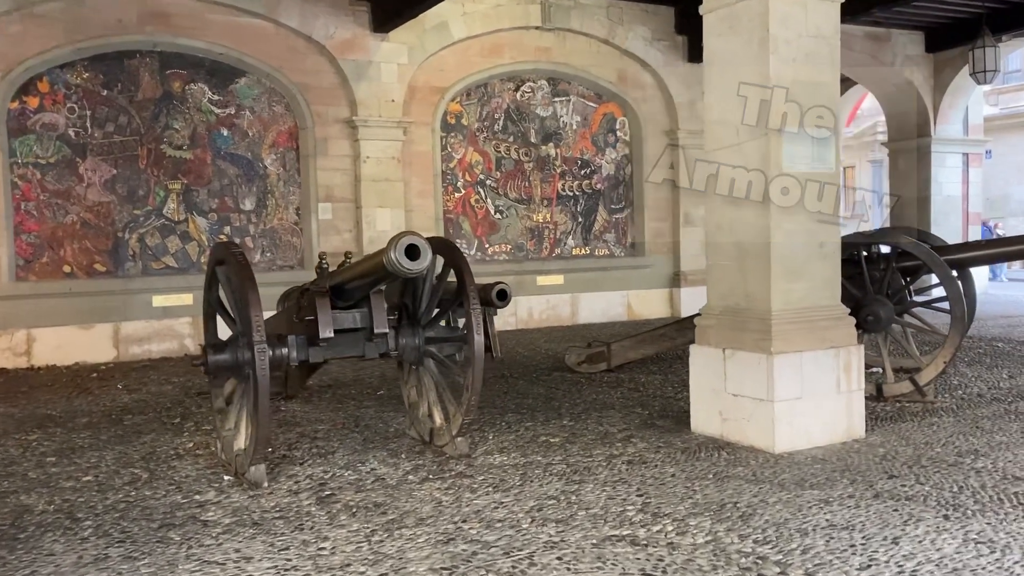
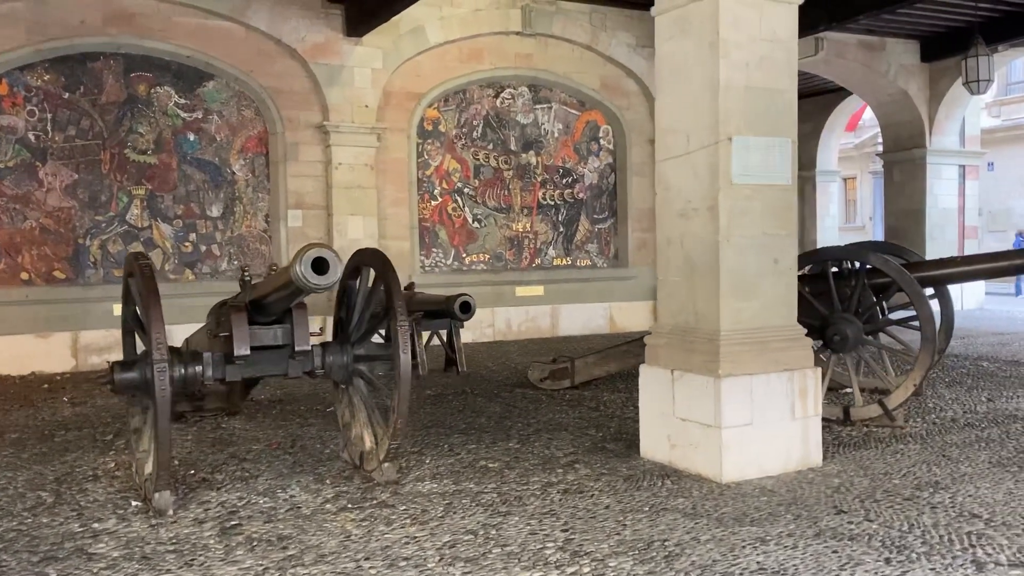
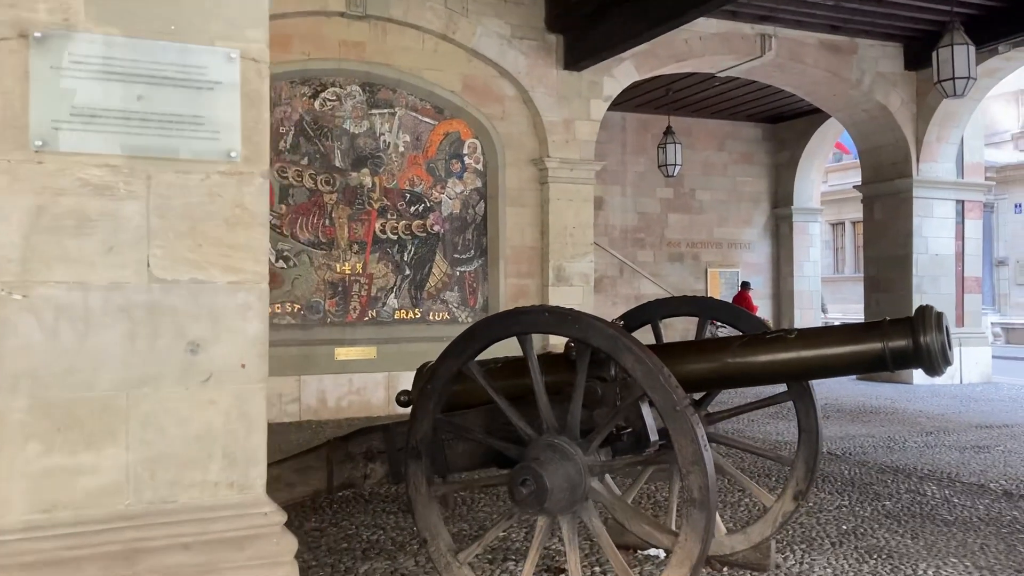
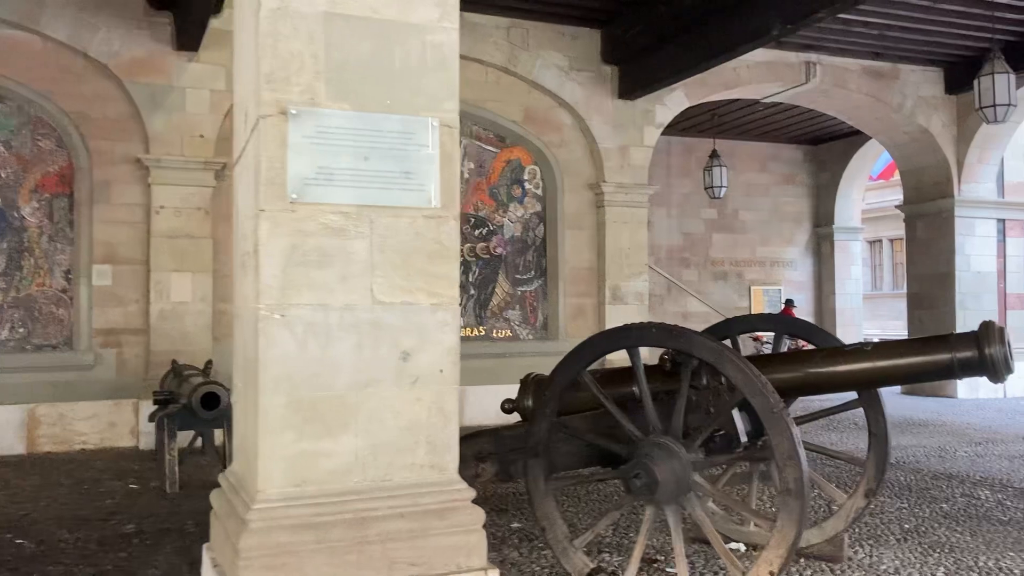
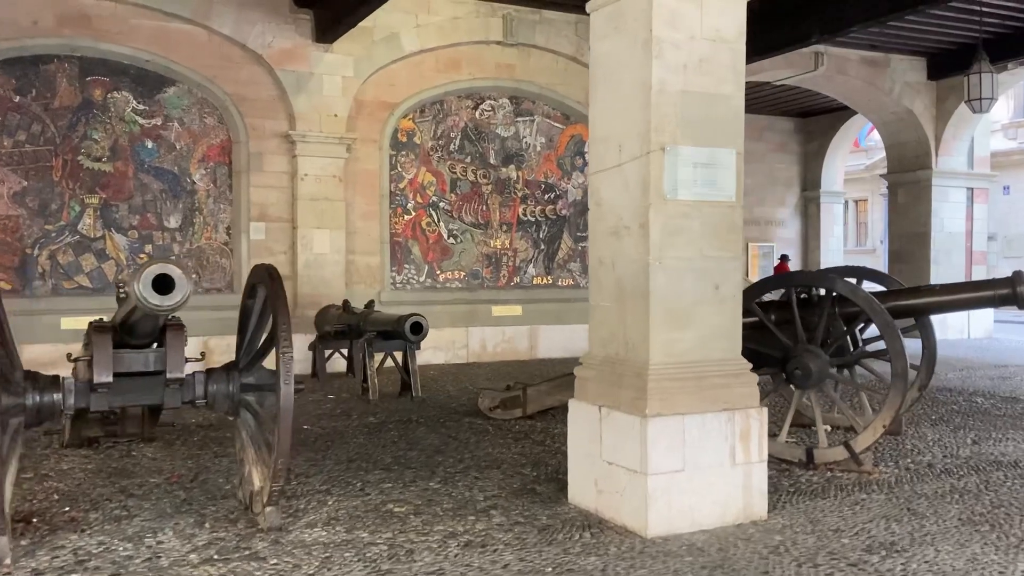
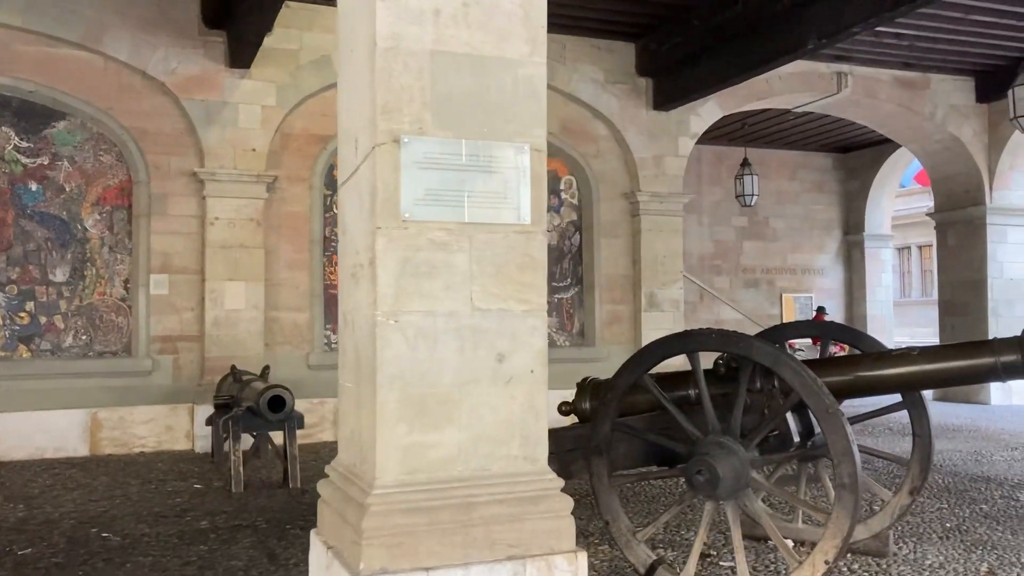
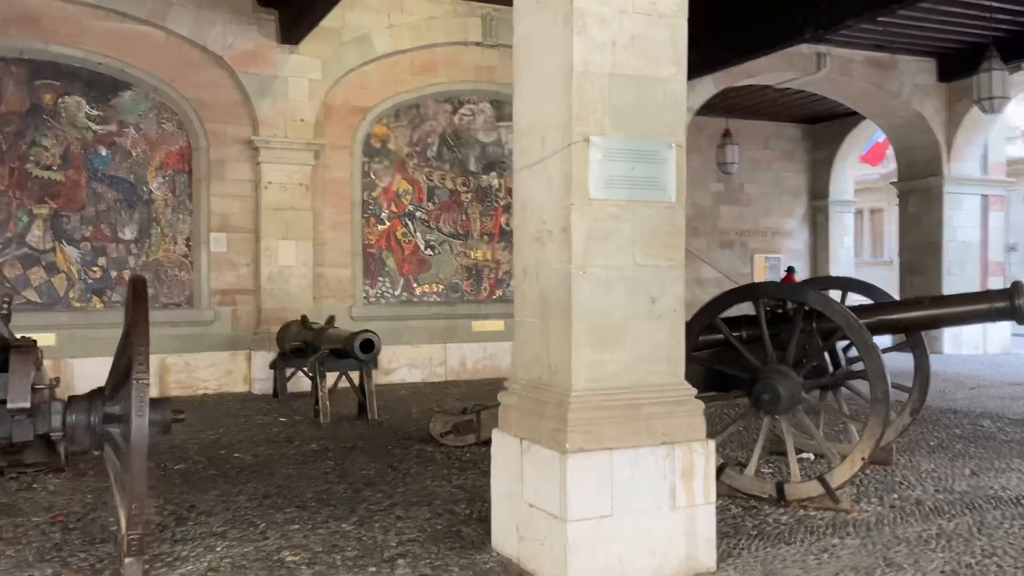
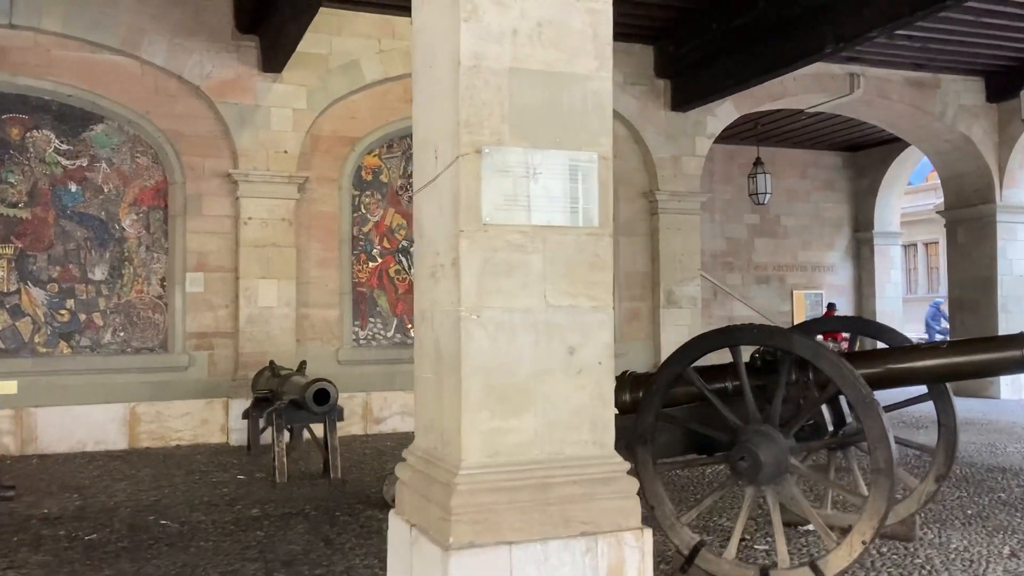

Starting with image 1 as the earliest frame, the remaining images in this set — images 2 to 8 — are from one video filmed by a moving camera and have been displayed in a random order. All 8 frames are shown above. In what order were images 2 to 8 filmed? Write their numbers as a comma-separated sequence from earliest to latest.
2, 5, 7, 8, 6, 4, 3
